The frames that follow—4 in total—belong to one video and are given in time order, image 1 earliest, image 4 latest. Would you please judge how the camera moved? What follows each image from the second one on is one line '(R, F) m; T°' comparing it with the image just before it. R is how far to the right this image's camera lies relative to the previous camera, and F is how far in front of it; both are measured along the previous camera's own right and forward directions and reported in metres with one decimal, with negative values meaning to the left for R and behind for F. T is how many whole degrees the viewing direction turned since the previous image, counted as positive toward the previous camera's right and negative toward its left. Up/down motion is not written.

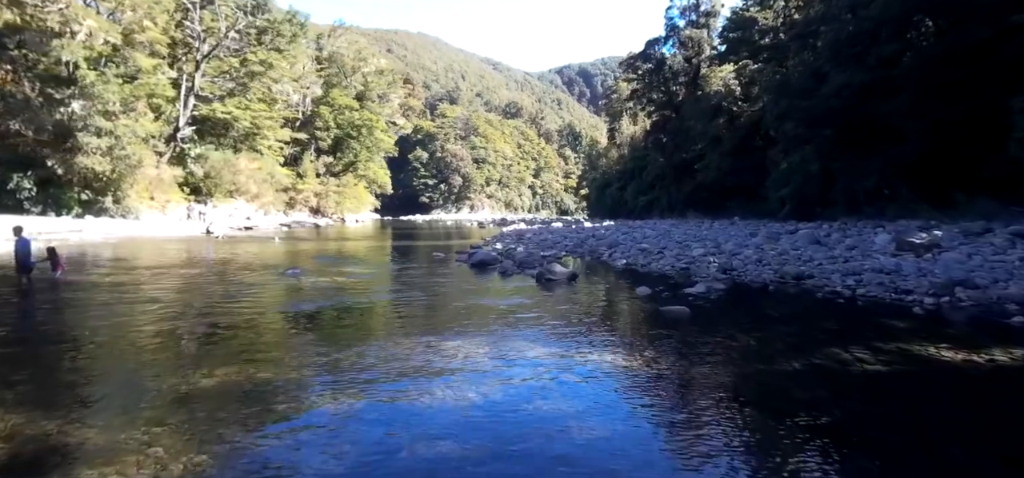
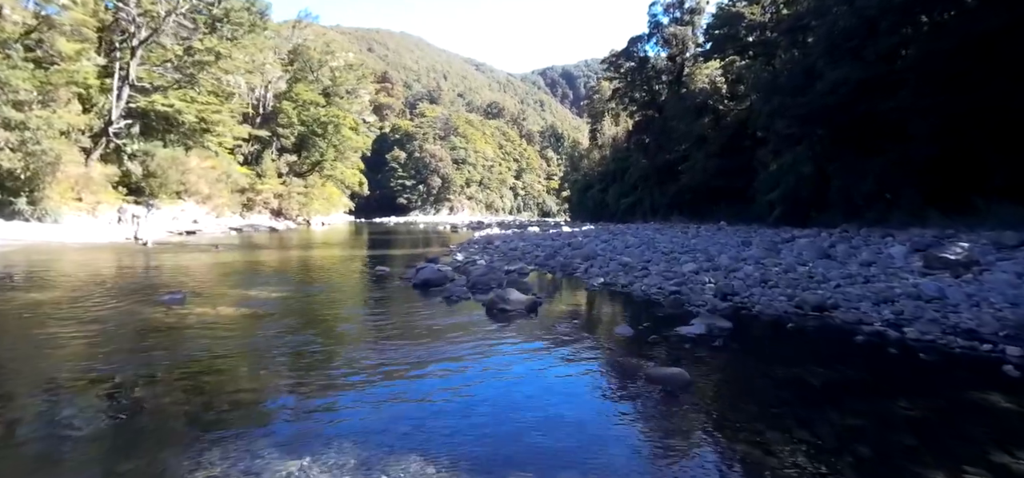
(+0.5, +2.1) m; +2°
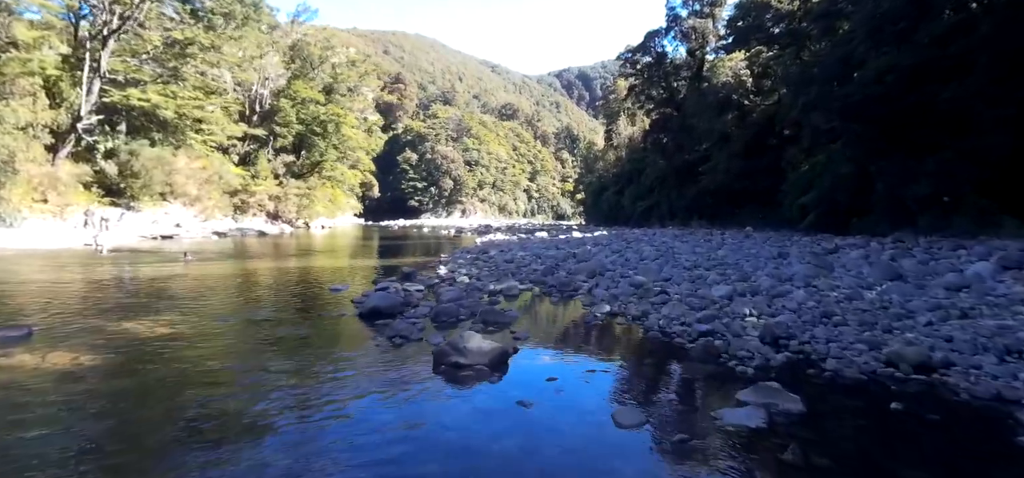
(+0.5, +2.2) m; -2°
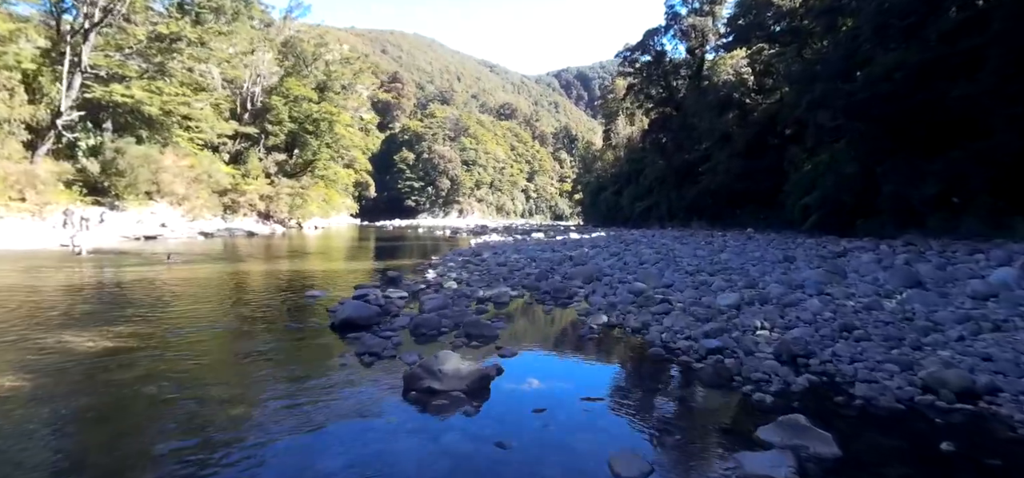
(+0.1, +0.6) m; 0°
